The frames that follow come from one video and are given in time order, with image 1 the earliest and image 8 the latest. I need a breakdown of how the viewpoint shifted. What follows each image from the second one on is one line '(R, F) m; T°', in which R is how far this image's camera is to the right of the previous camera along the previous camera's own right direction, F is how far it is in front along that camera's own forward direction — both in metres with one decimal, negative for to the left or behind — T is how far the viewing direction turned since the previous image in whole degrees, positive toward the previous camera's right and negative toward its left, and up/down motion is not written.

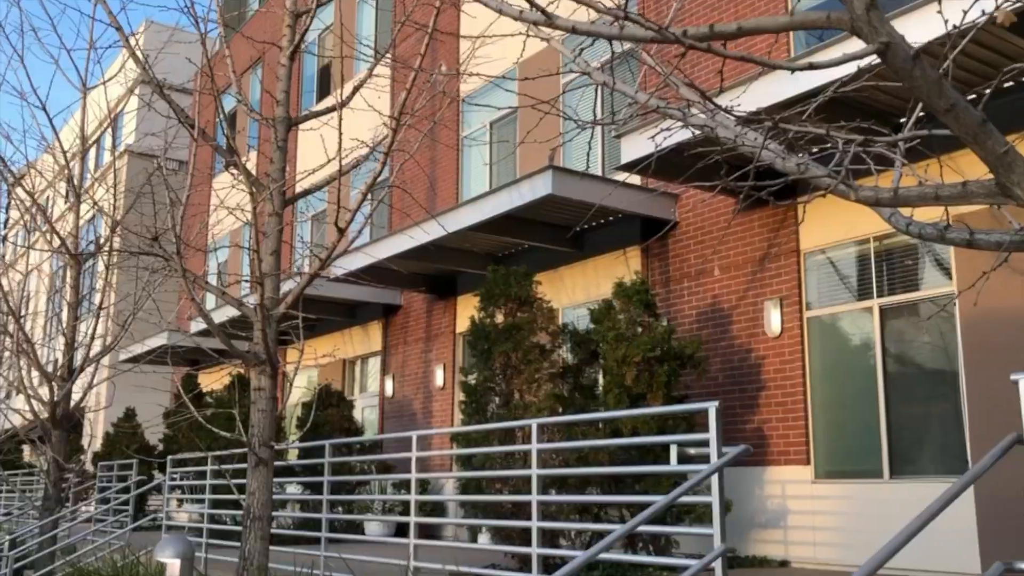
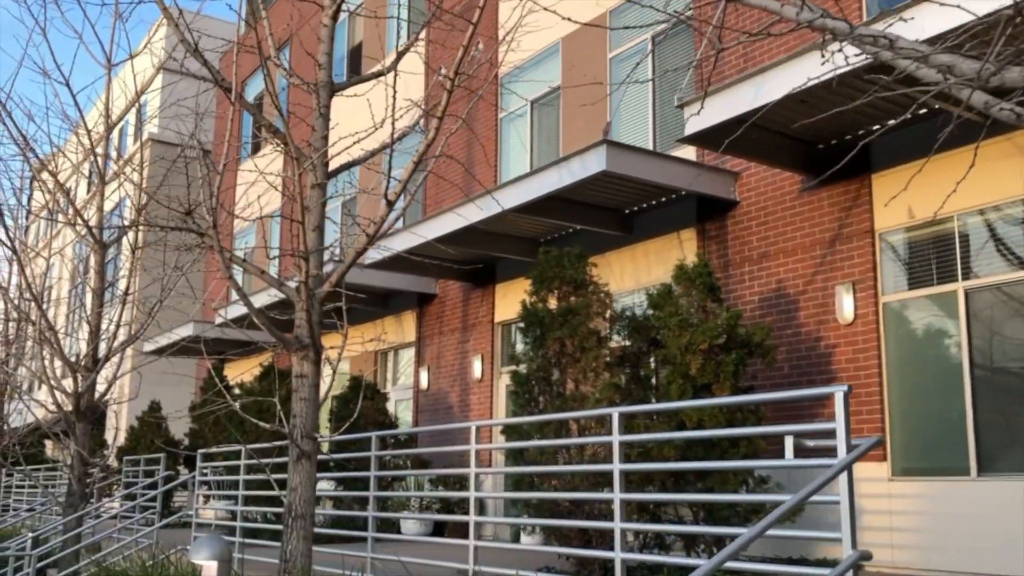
(-0.3, +0.6) m; -1°
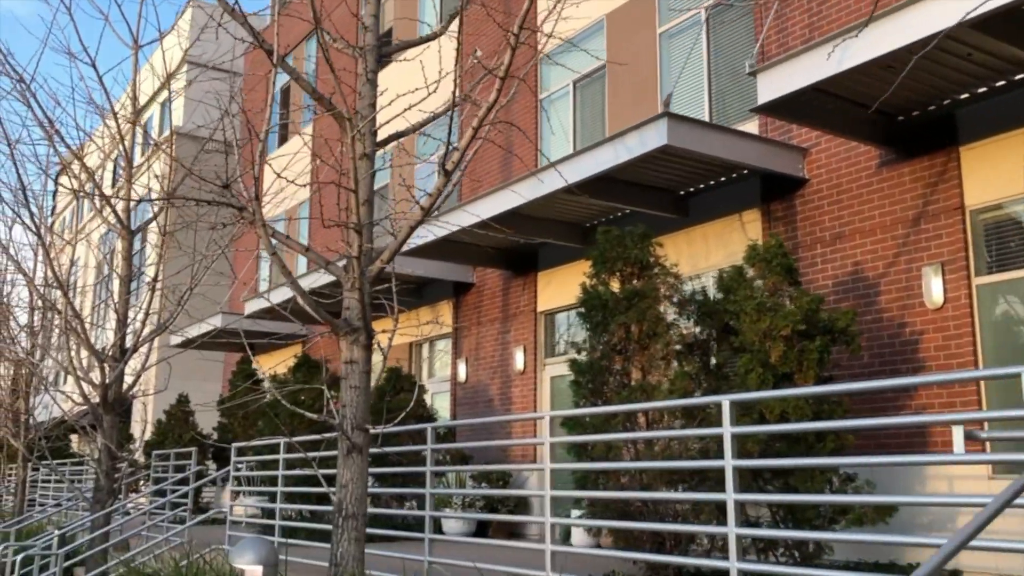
(-0.3, +0.6) m; -1°
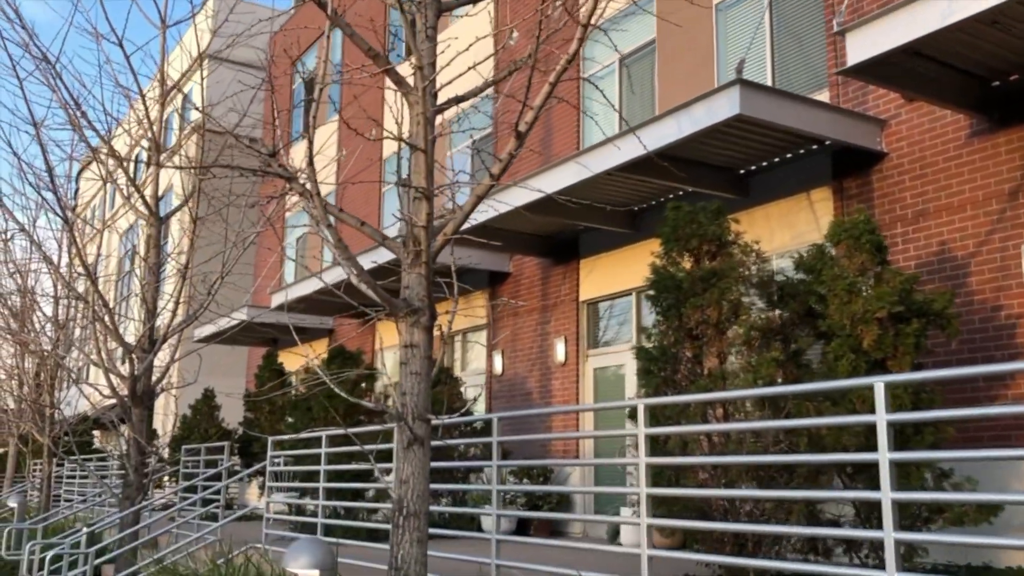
(-0.3, +0.6) m; -1°
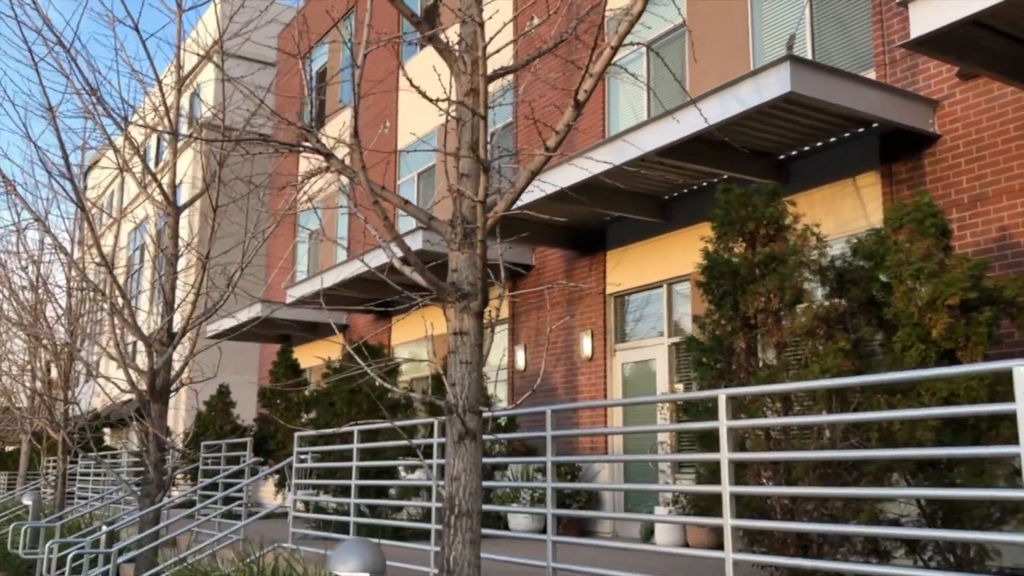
(-0.3, +0.3) m; 0°
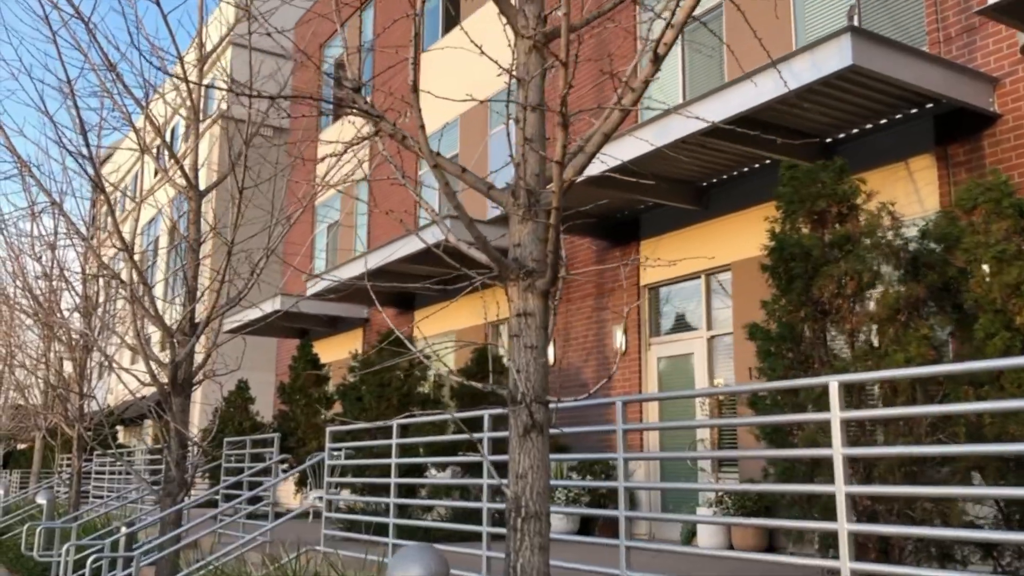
(-0.3, +0.4) m; 0°
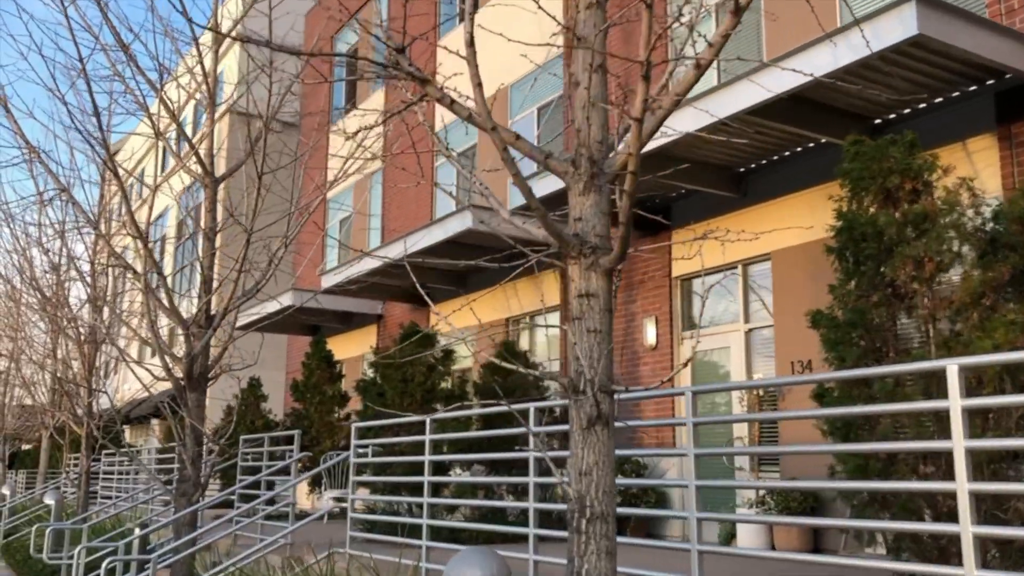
(-0.2, +0.4) m; 0°
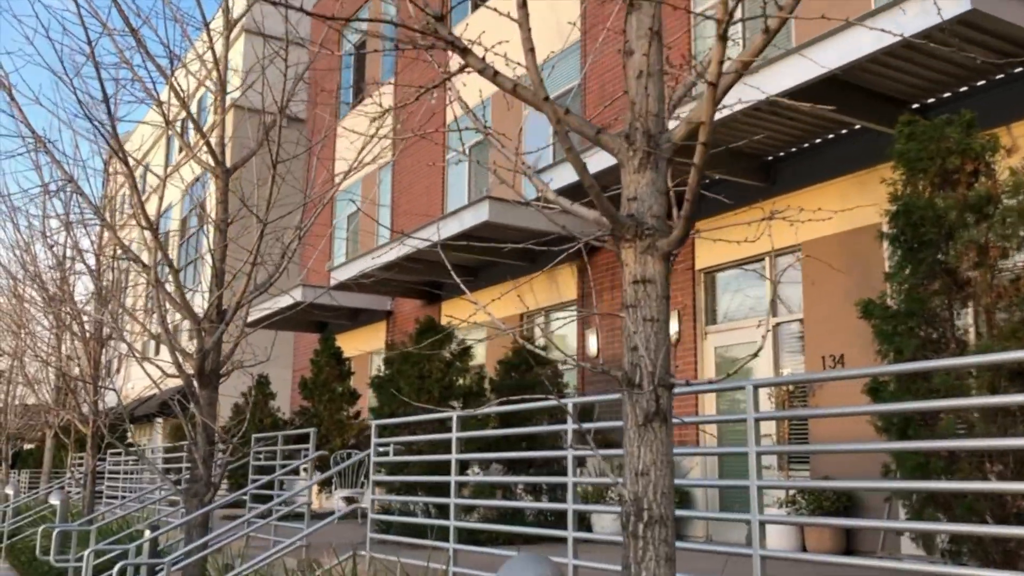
(-0.2, +0.3) m; 0°
